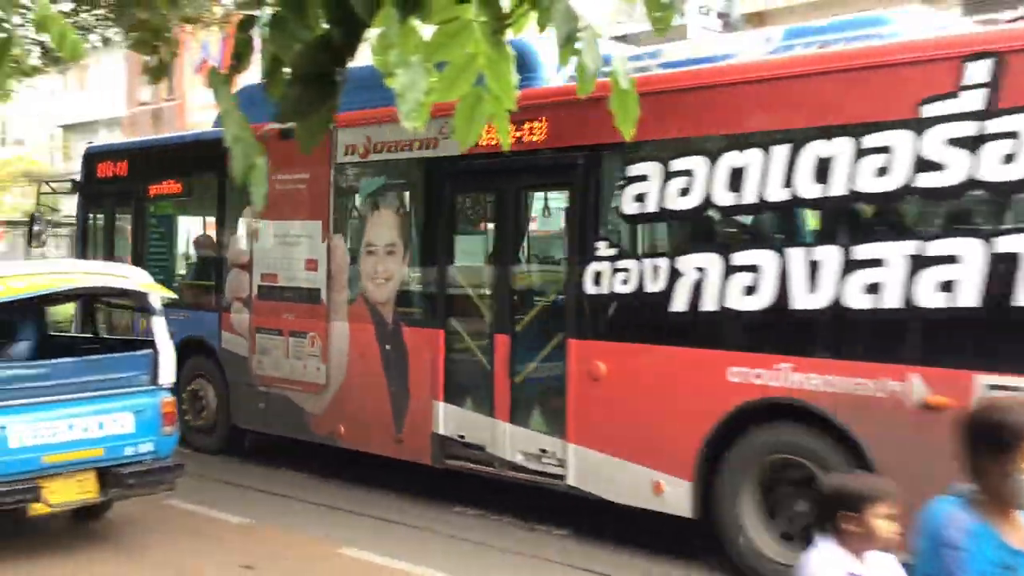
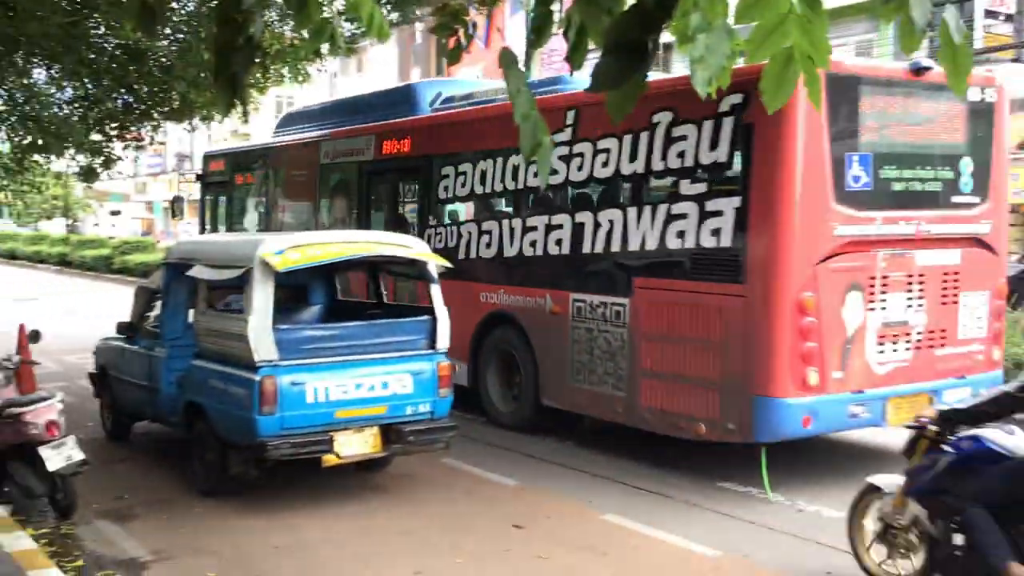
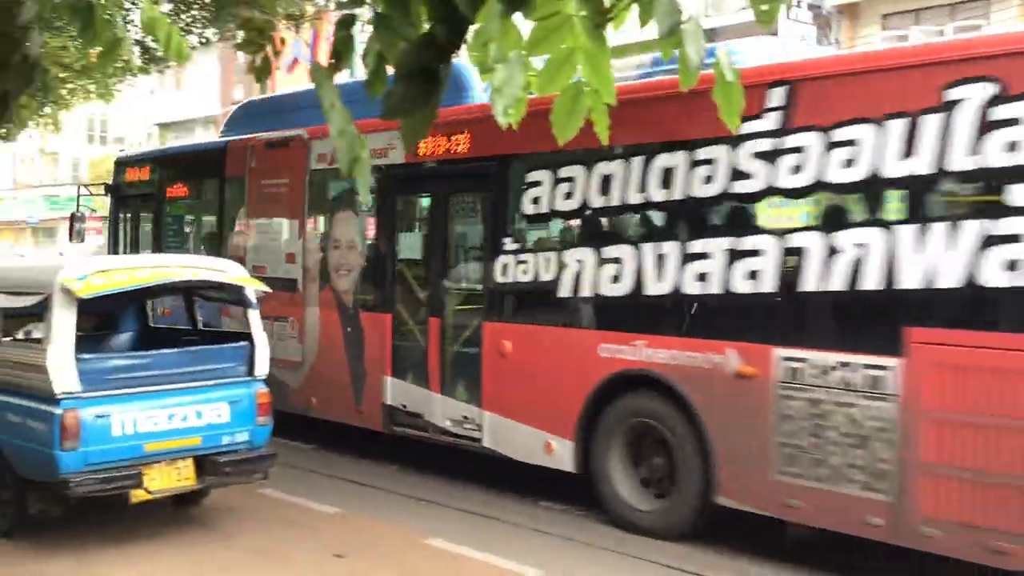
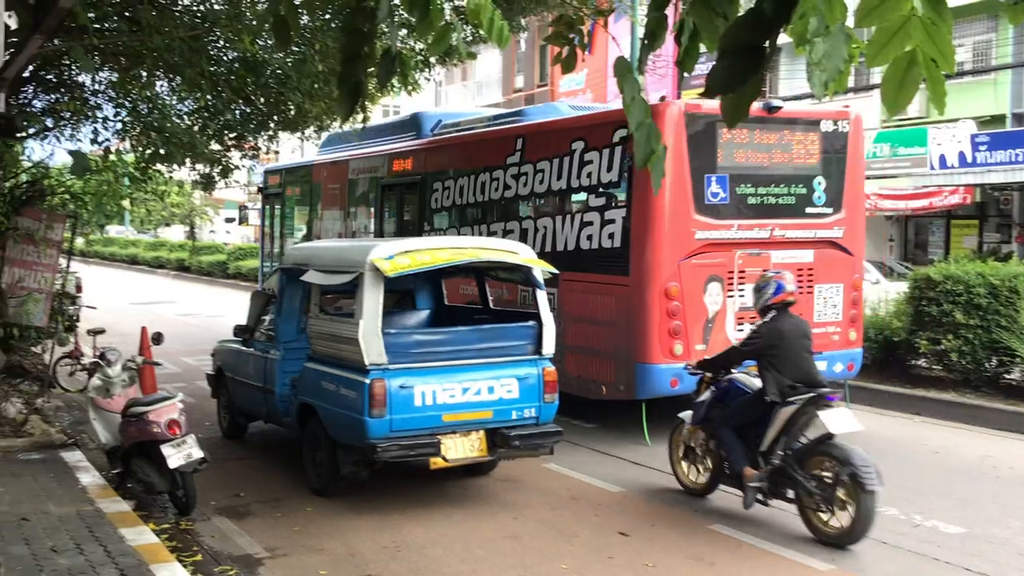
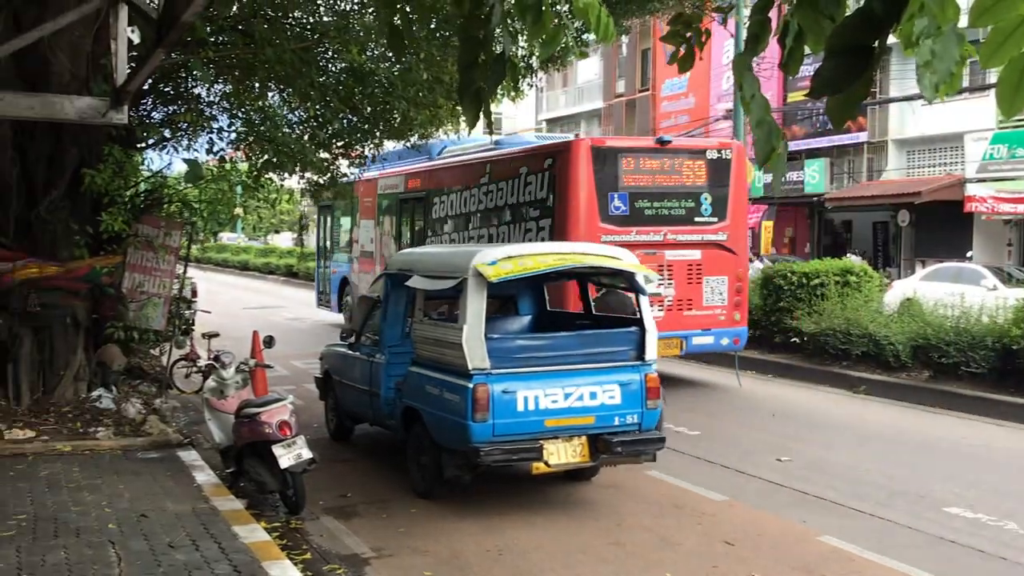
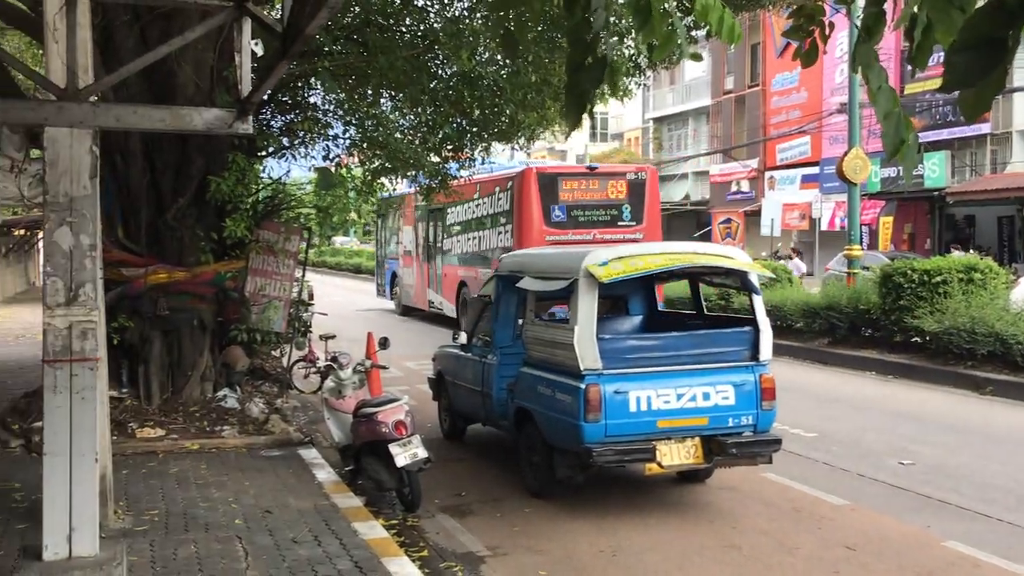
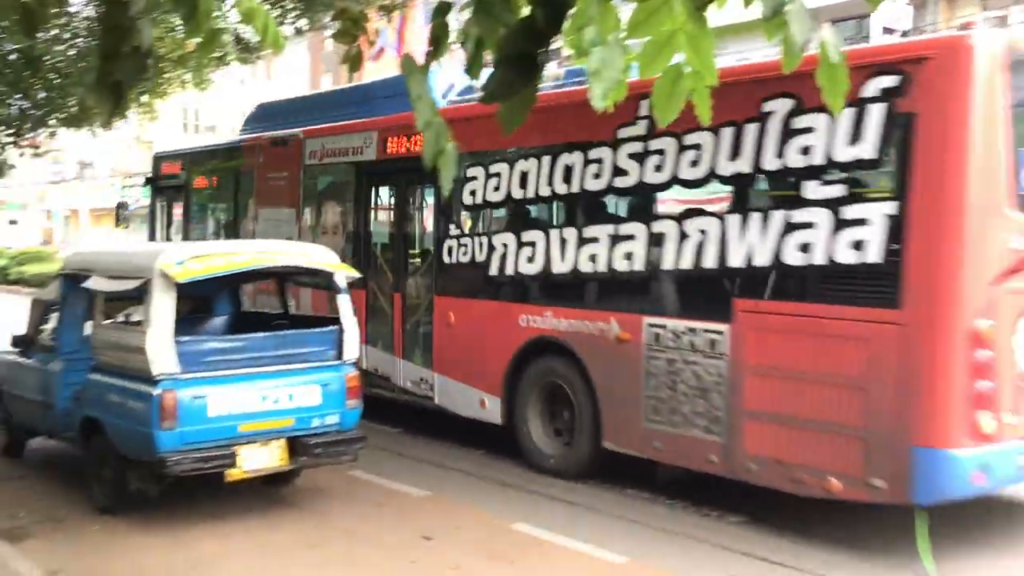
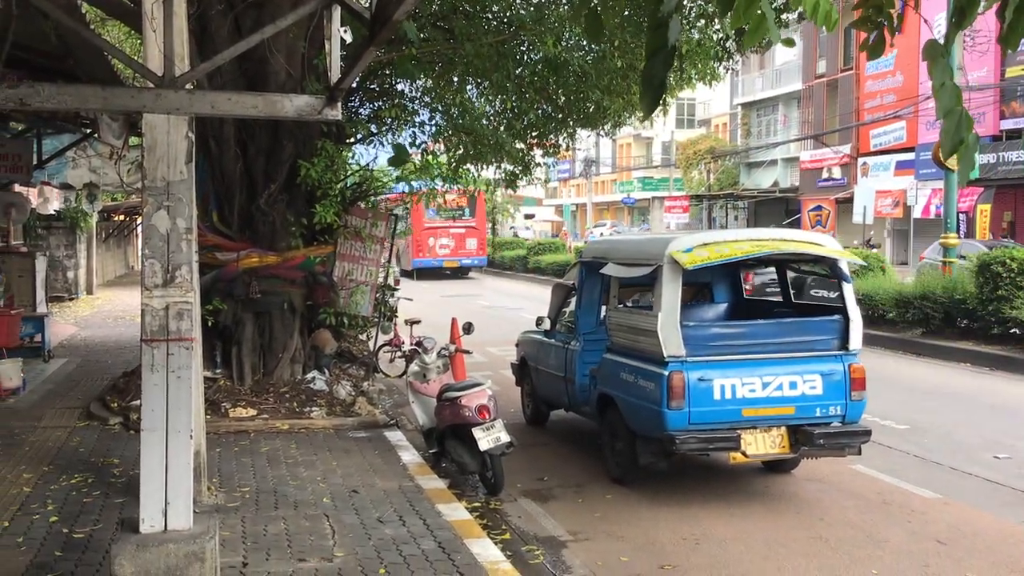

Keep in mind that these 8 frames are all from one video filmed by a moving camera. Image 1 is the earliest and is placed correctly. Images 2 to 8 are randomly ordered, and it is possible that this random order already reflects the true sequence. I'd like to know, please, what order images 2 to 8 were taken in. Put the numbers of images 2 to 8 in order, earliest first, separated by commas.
3, 7, 2, 4, 5, 6, 8
